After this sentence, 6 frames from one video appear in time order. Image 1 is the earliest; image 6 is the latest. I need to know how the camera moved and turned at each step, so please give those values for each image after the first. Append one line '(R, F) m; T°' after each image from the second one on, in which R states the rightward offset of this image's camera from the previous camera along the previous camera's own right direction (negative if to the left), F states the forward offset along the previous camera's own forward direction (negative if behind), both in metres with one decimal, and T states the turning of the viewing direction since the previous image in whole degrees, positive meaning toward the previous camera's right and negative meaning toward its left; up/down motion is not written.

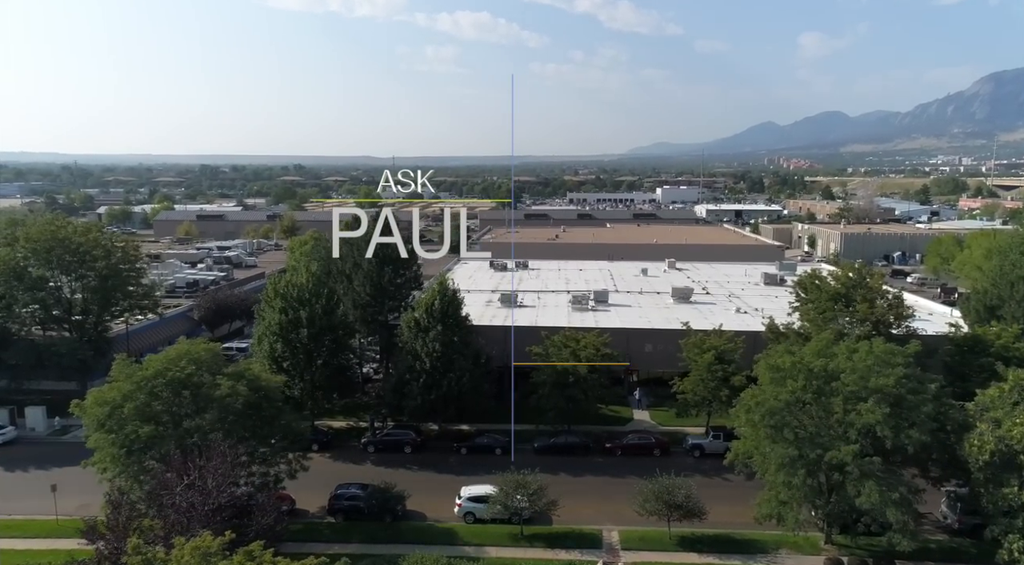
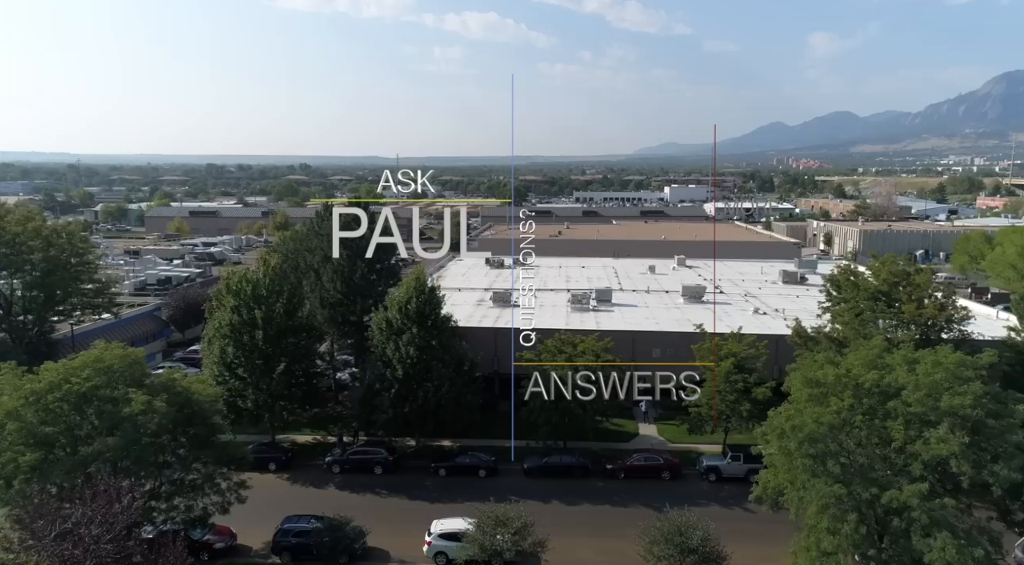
(+0.7, +3.2) m; -1°
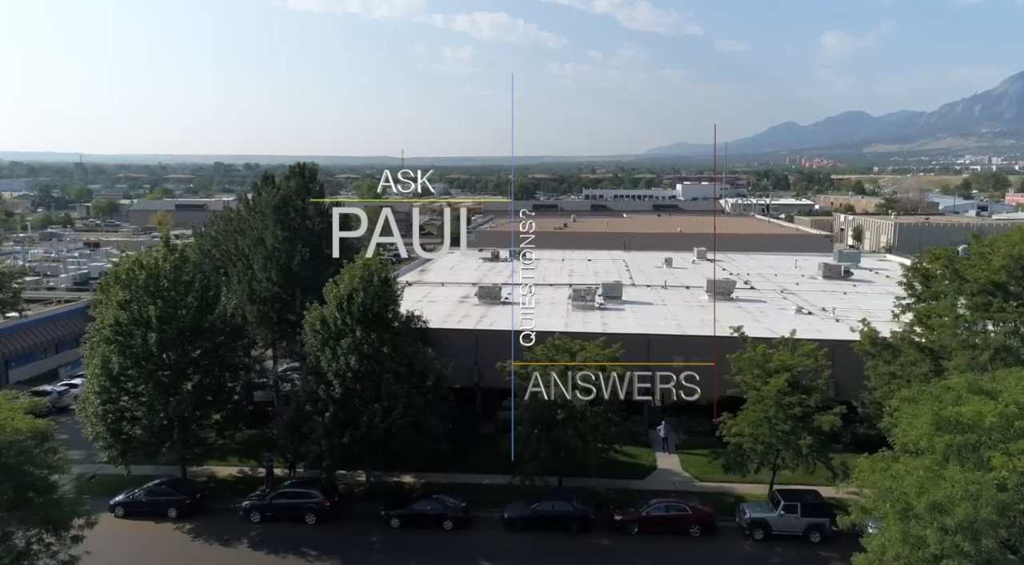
(+0.8, +5.3) m; -1°
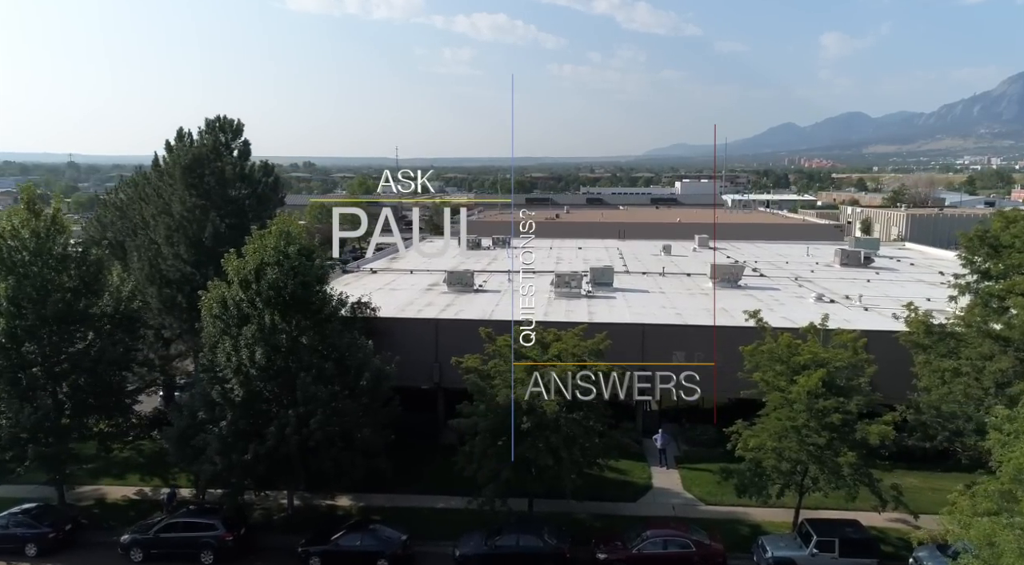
(+0.9, +3.5) m; 0°
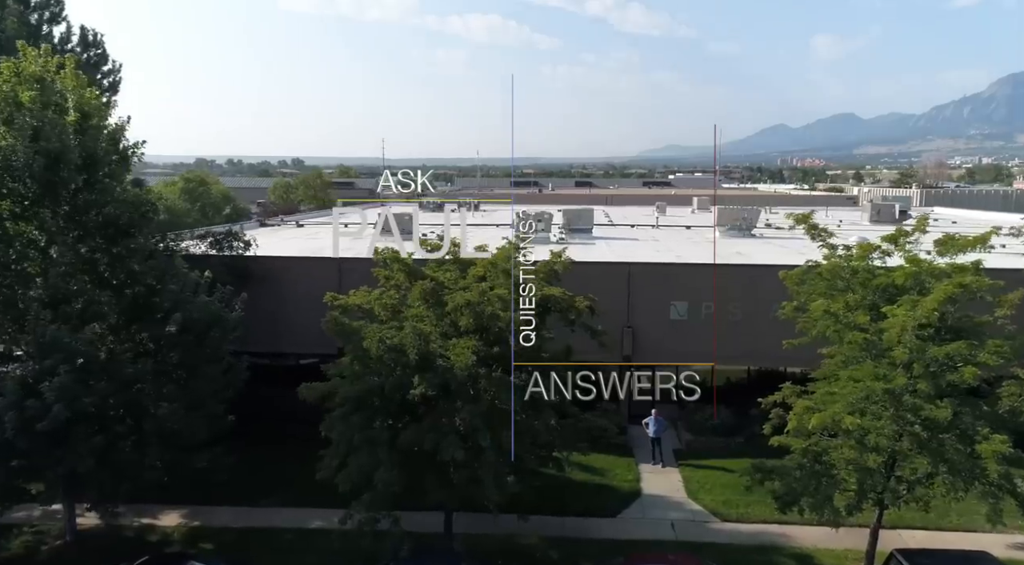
(+1.2, +5.0) m; +1°
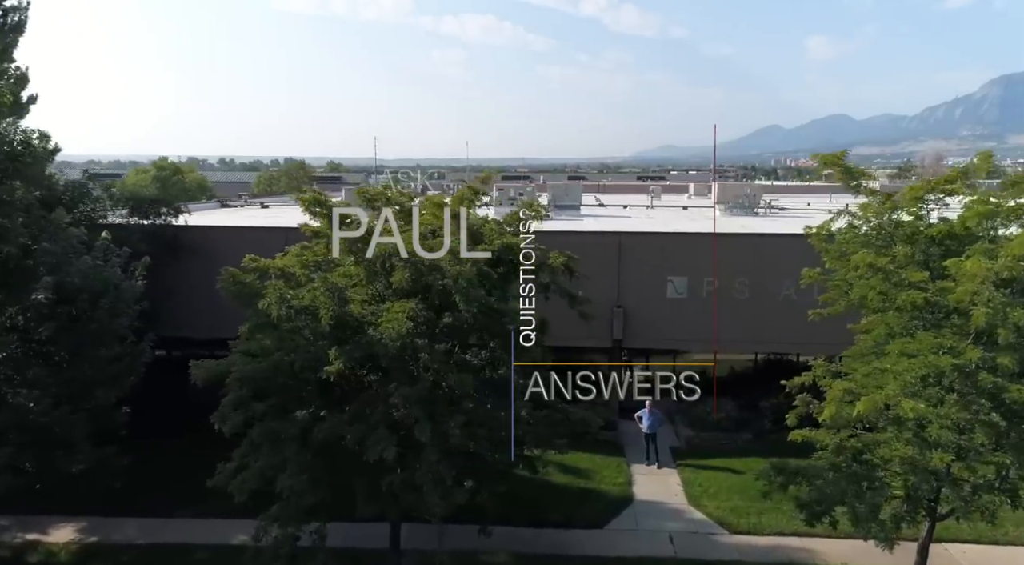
(+0.4, +1.6) m; 0°
